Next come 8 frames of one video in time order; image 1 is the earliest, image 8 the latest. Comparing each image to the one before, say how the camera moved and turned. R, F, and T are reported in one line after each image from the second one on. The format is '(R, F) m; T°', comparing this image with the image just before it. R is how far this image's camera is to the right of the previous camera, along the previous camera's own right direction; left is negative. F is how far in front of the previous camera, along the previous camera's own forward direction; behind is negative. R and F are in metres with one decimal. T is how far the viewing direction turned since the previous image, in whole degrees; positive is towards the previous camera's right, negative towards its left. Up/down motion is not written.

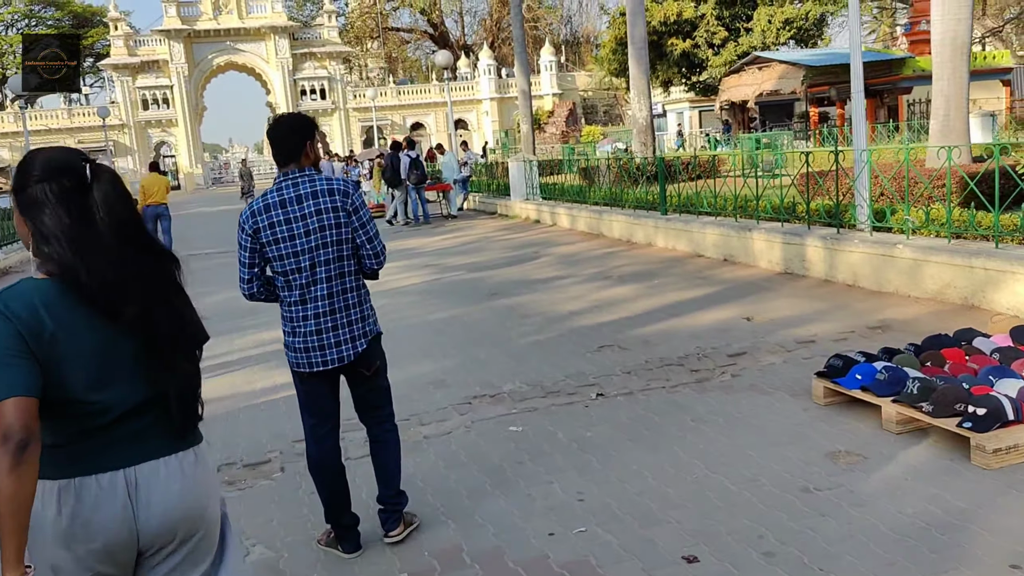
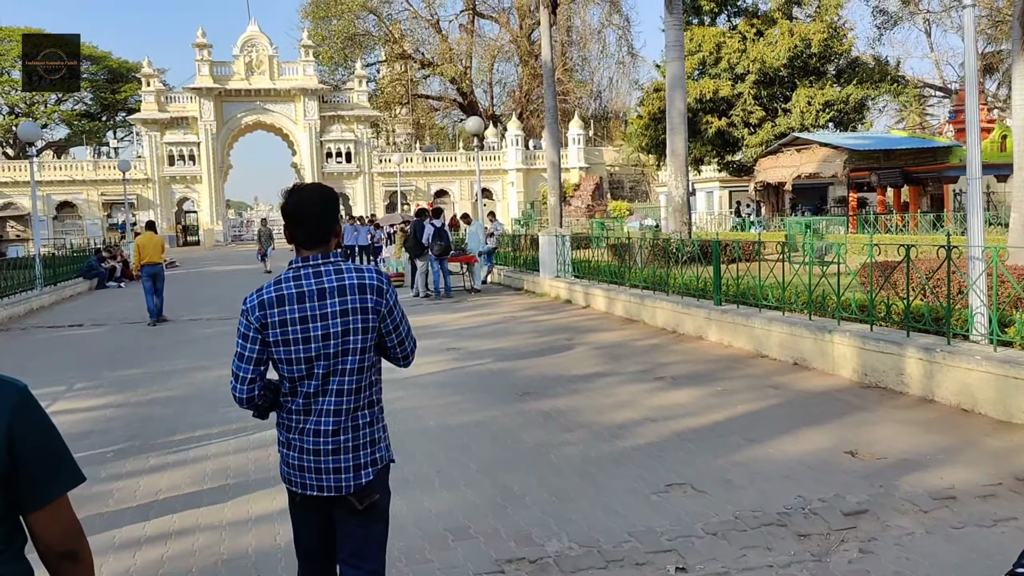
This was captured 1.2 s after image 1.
(-0.2, +1.2) m; -1°
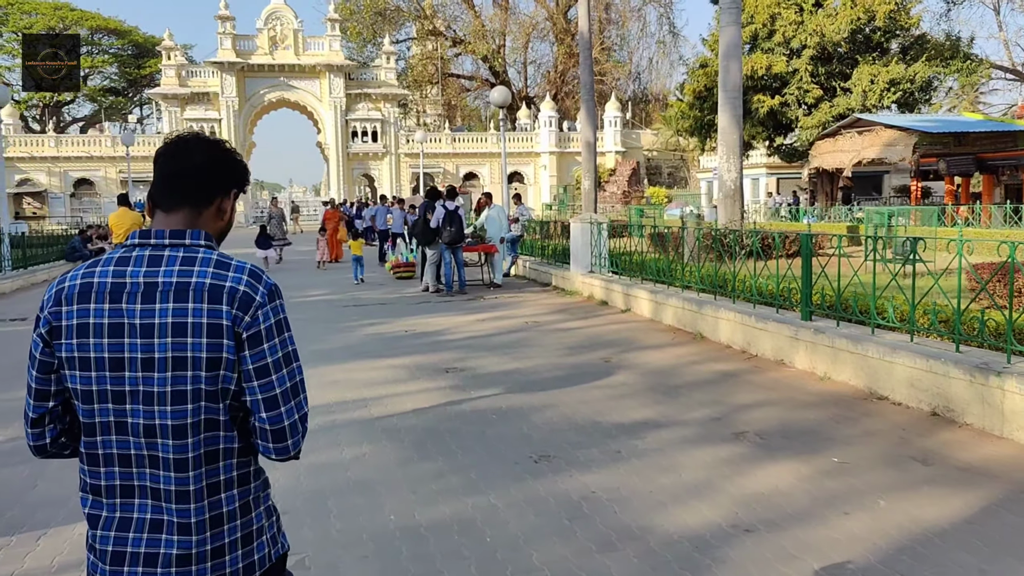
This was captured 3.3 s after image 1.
(+0.1, +2.3) m; -2°
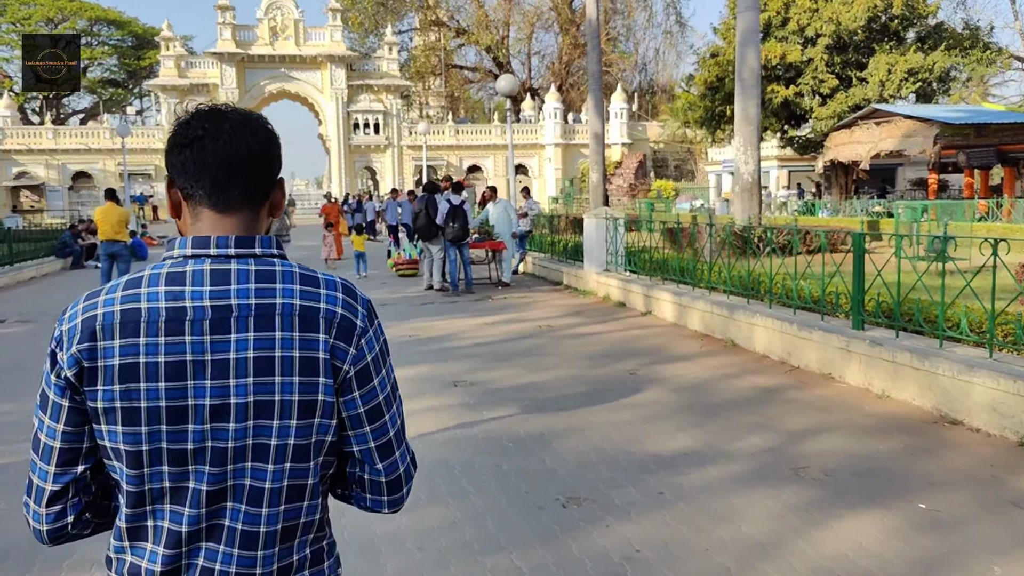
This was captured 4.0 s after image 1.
(-0.1, +0.7) m; 0°
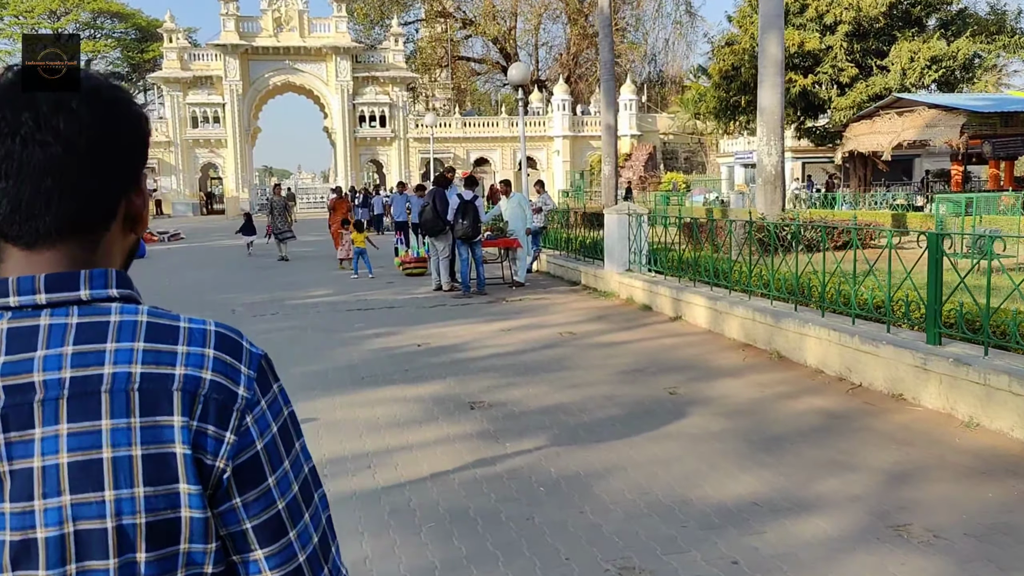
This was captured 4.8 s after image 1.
(-0.1, +0.8) m; 0°
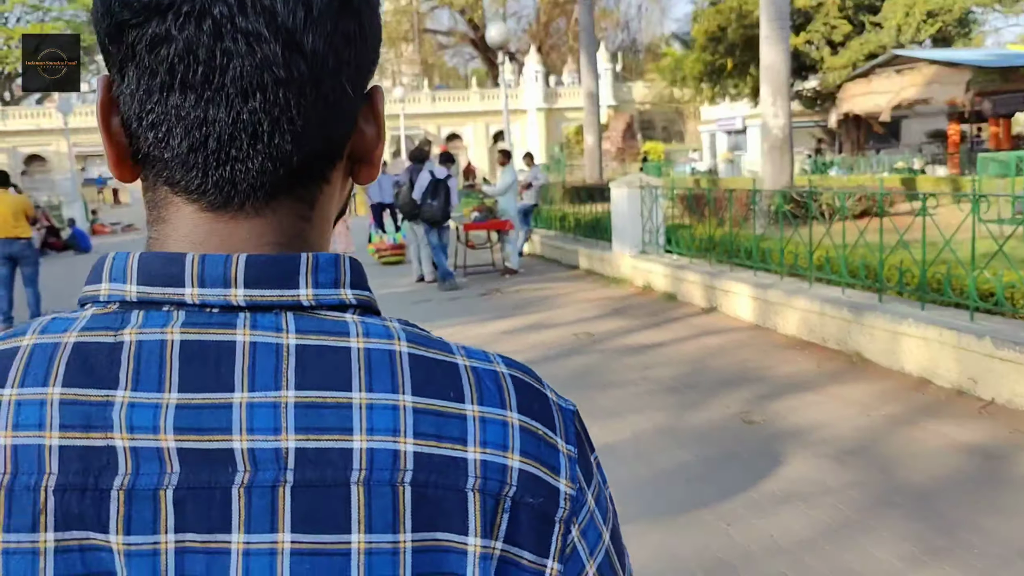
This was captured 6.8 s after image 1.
(-0.2, +1.5) m; +2°
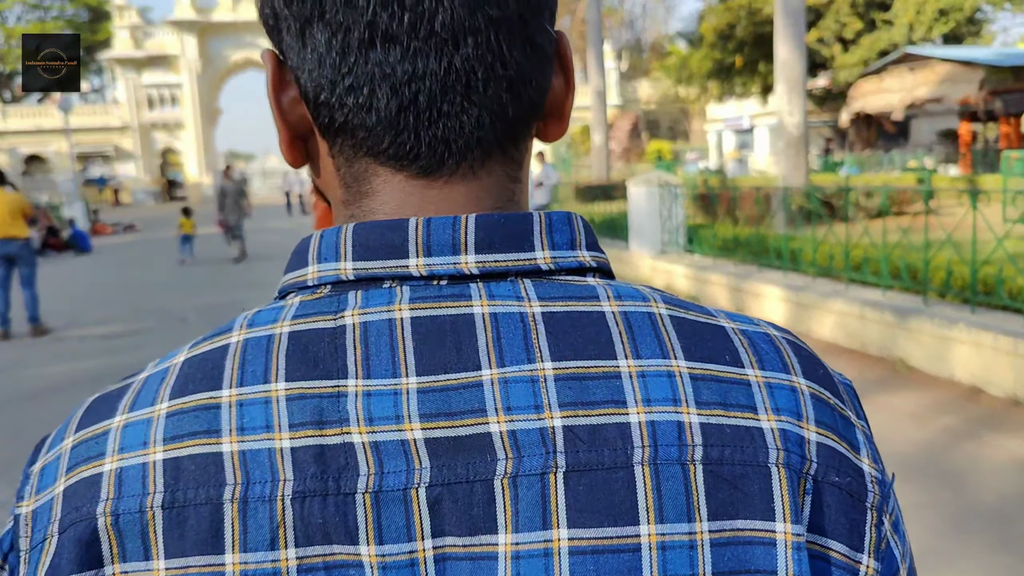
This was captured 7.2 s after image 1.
(-0.1, +0.3) m; 0°
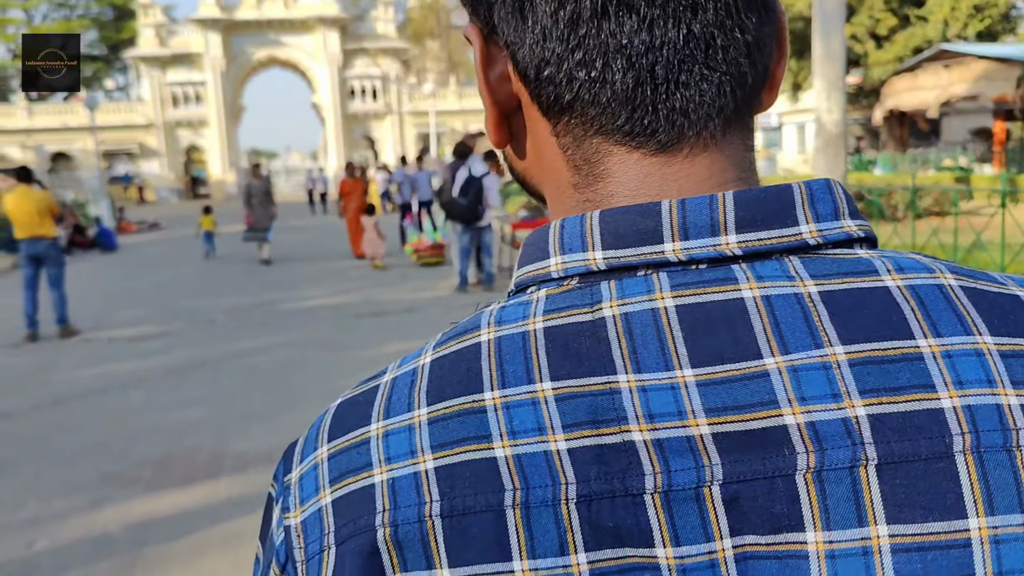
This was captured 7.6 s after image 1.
(-0.3, +0.1) m; -1°
